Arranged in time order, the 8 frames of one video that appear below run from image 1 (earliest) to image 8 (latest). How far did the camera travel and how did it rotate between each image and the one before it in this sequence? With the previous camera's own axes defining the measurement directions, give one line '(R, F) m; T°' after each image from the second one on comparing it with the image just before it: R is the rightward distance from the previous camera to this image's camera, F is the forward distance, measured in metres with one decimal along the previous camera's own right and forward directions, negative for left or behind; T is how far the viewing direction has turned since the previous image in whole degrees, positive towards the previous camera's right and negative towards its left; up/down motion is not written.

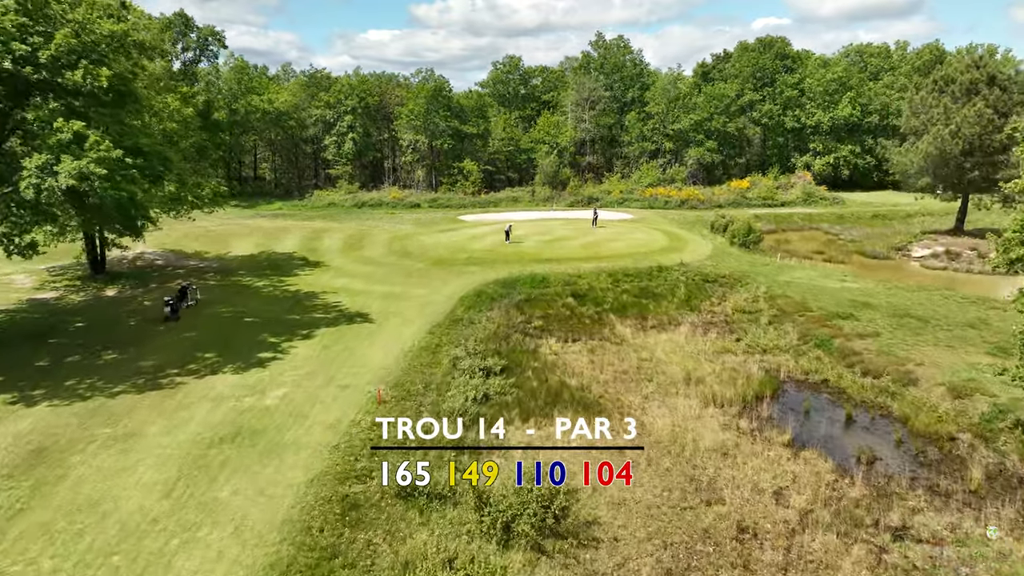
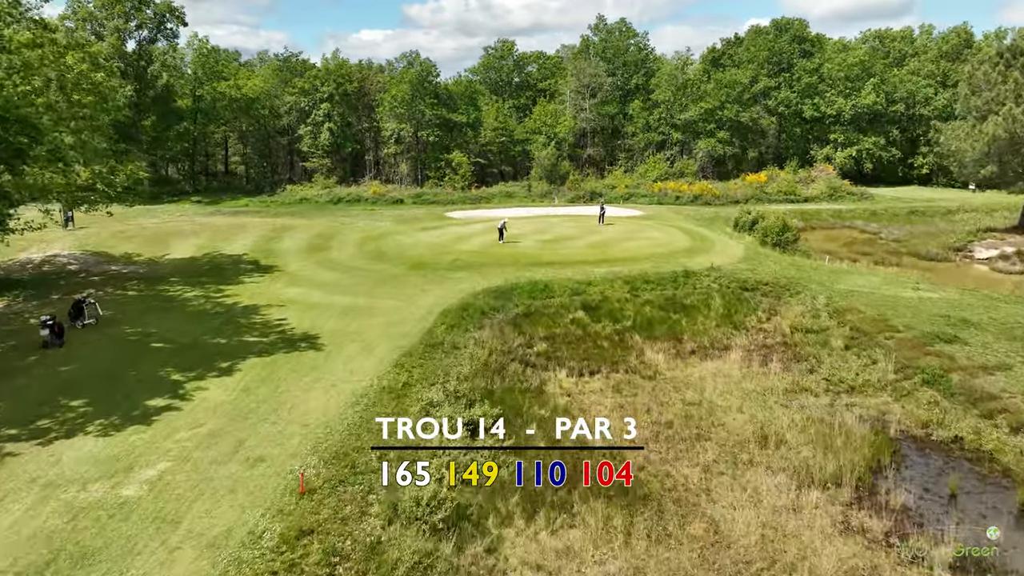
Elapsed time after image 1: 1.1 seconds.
(-0.1, +6.7) m; +1°
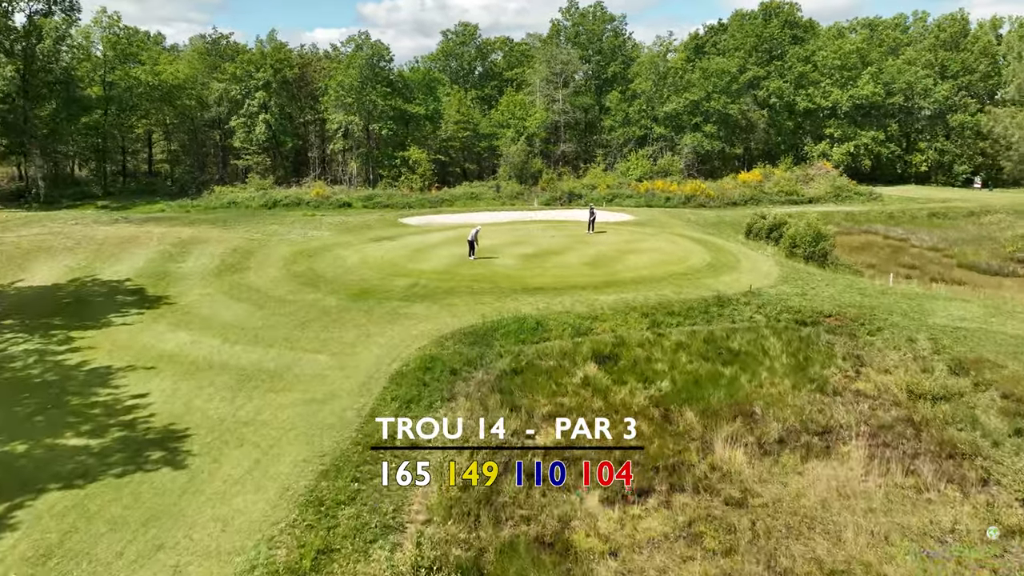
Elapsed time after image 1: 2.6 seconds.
(-0.6, +7.9) m; +3°
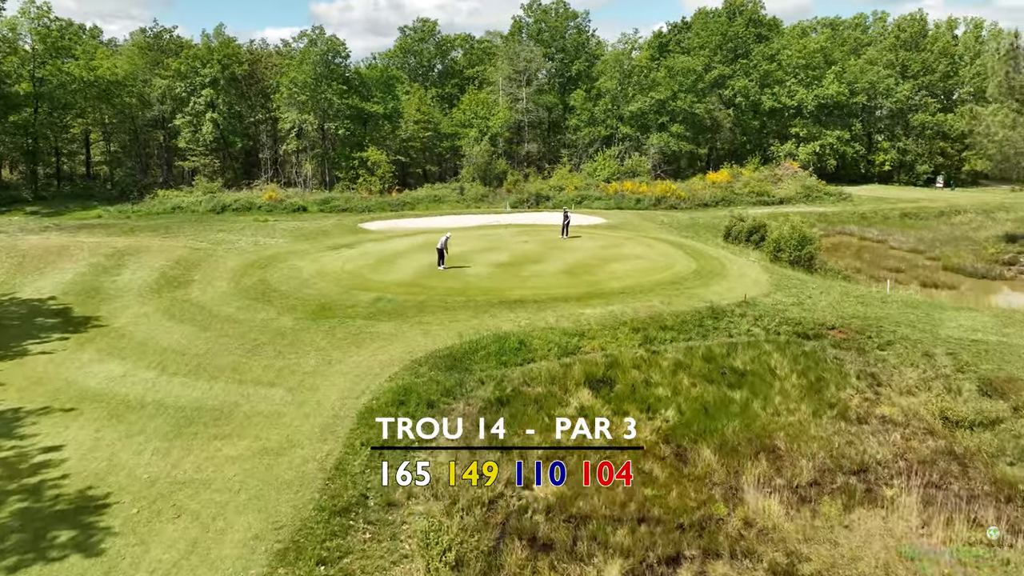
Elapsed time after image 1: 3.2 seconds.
(-0.6, +2.2) m; +3°
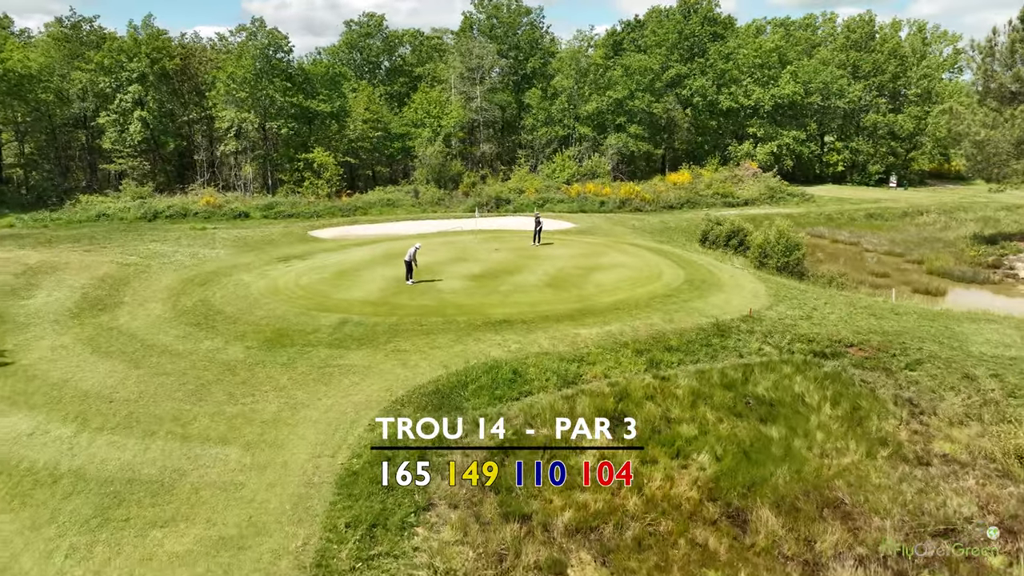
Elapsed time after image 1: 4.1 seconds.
(-1.1, +2.6) m; +5°
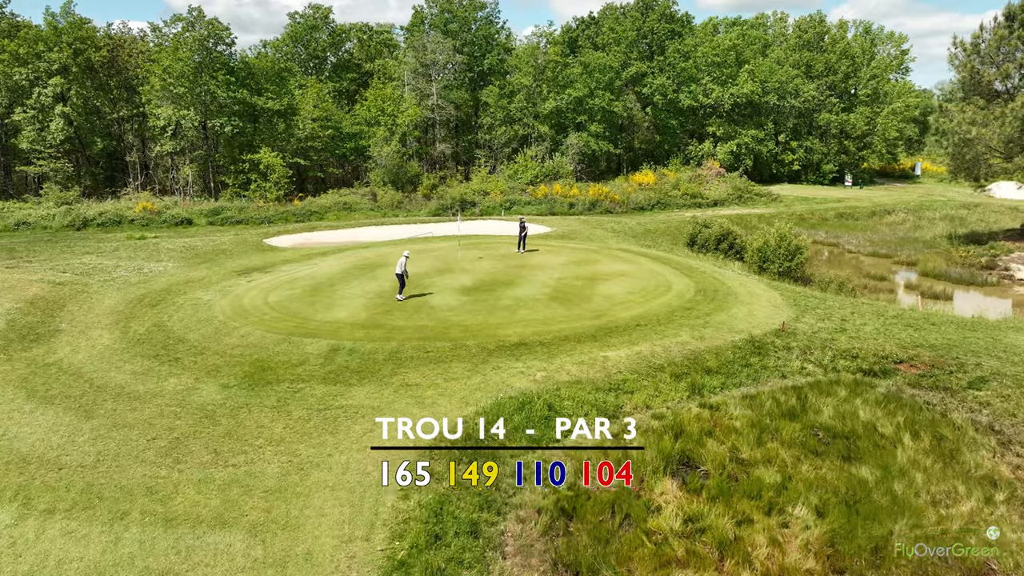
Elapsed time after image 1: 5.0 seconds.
(-1.9, +2.5) m; +5°
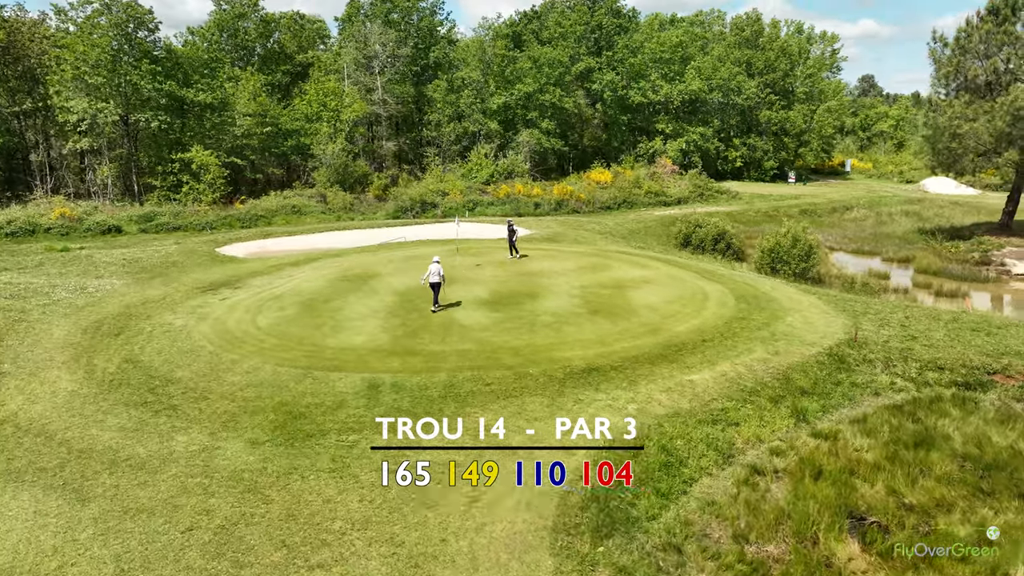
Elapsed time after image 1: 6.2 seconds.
(-3.1, +2.8) m; +7°
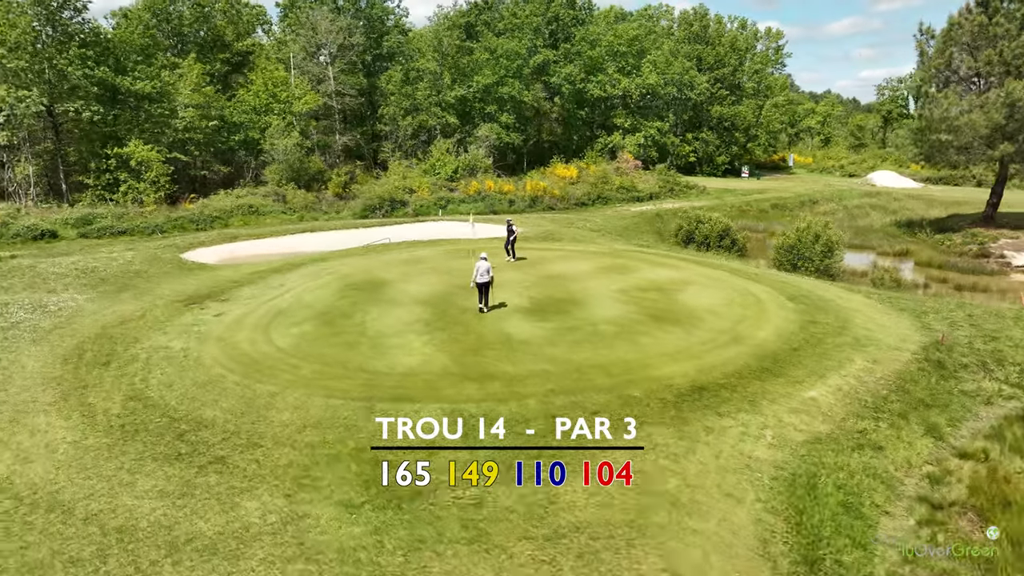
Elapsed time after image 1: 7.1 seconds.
(-3.1, +2.3) m; +6°
